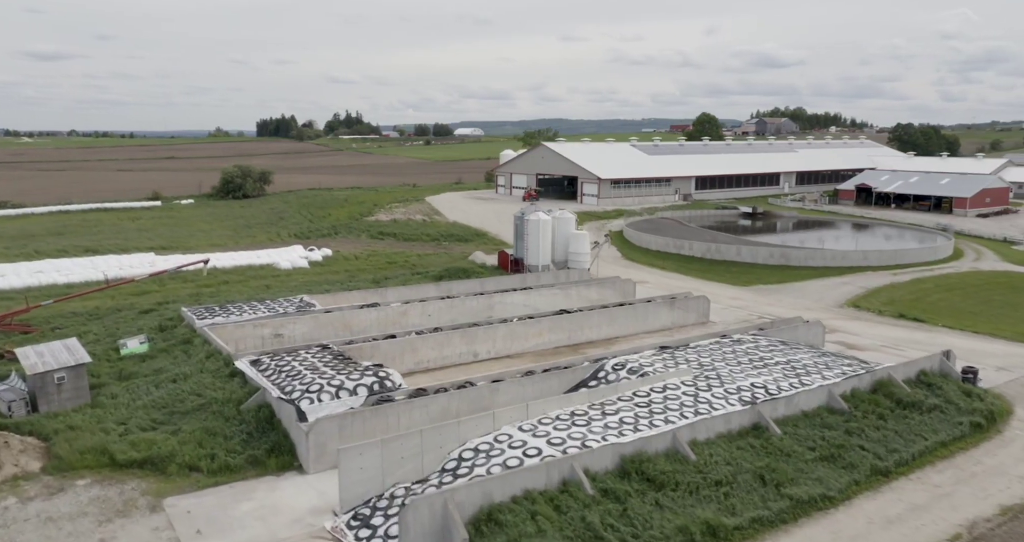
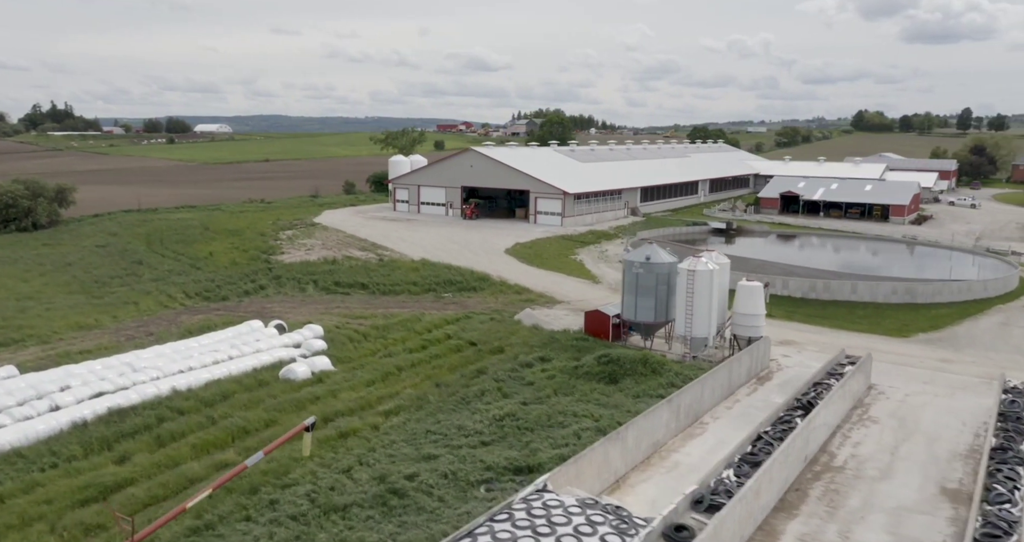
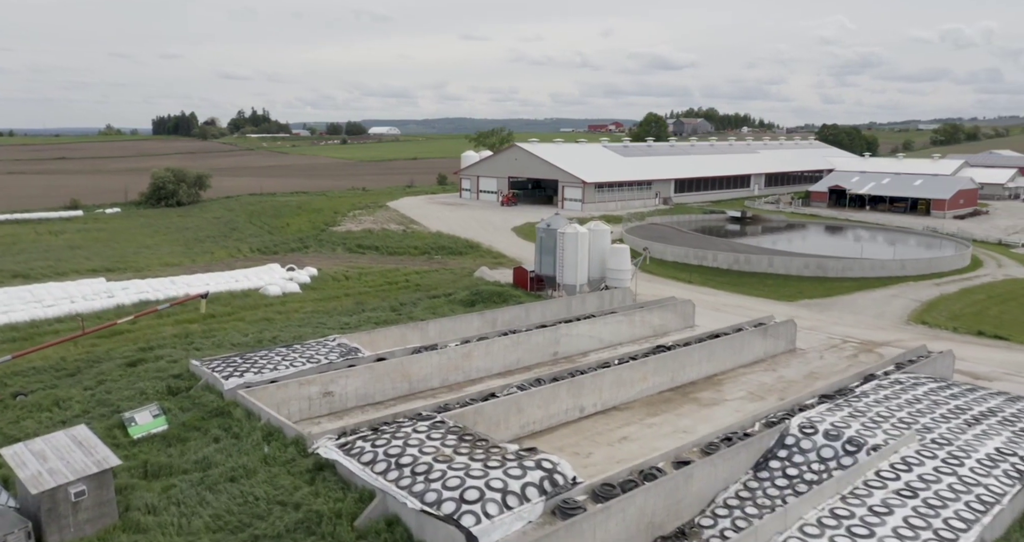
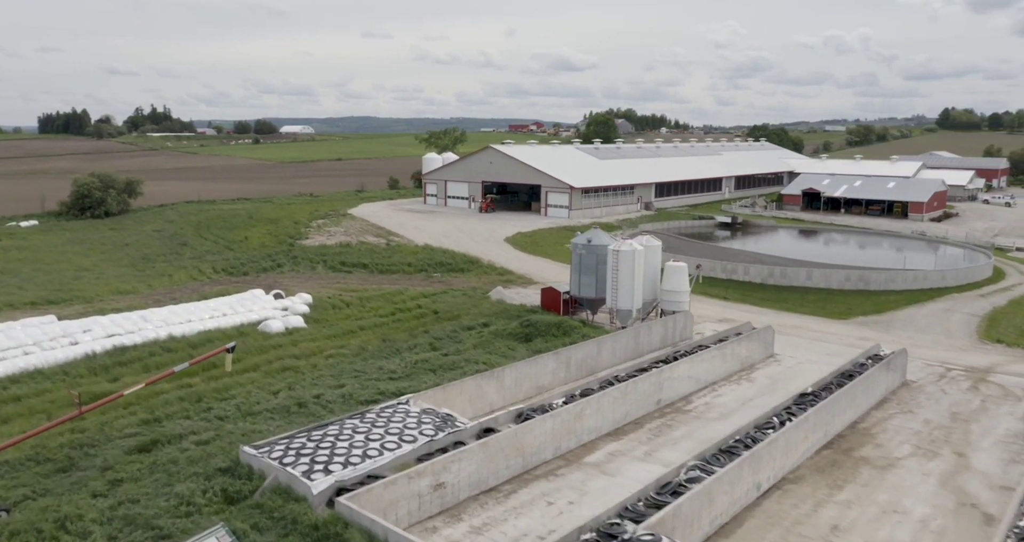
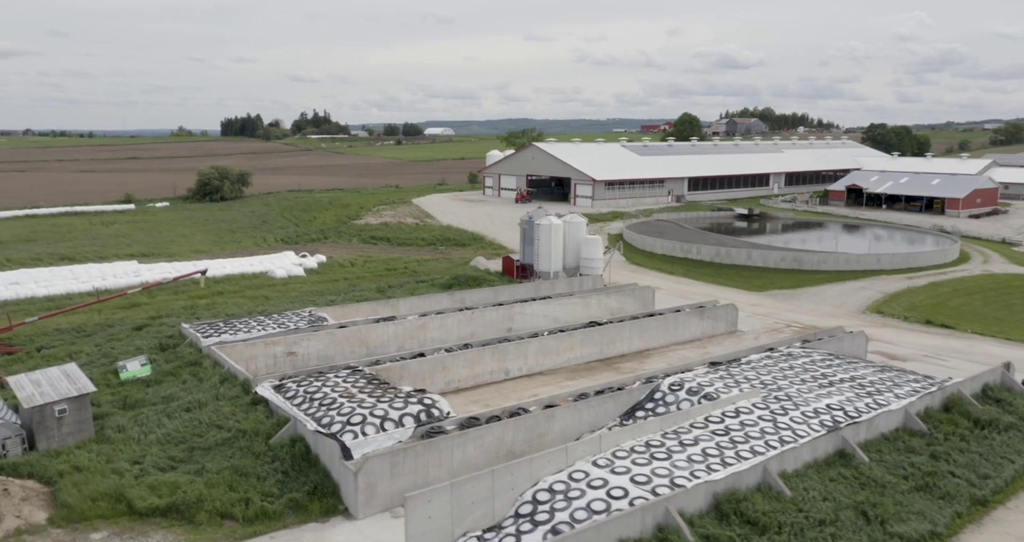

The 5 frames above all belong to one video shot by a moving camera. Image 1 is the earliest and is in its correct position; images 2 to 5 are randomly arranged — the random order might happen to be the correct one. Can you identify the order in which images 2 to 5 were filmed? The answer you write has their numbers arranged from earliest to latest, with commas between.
5, 3, 4, 2
